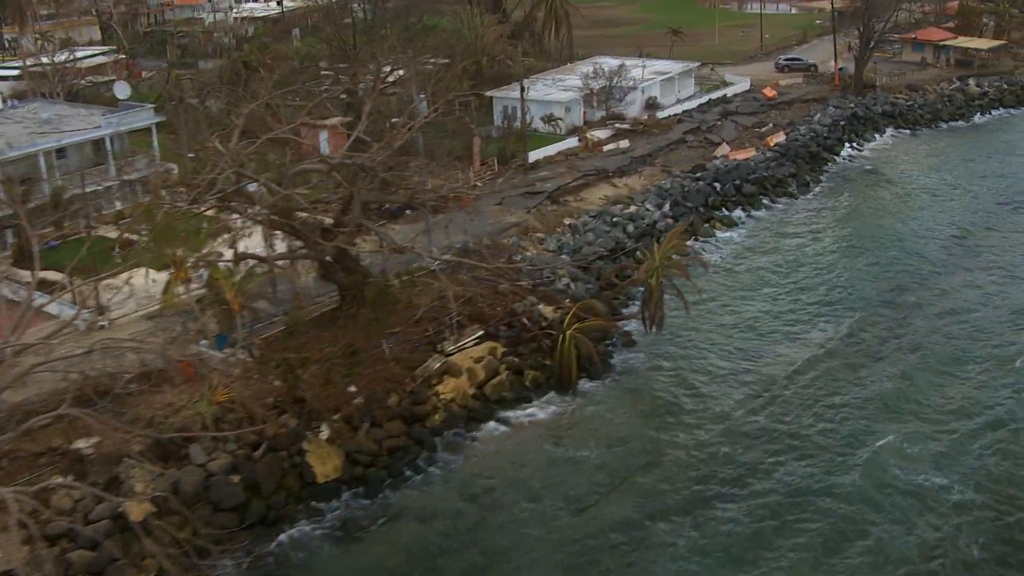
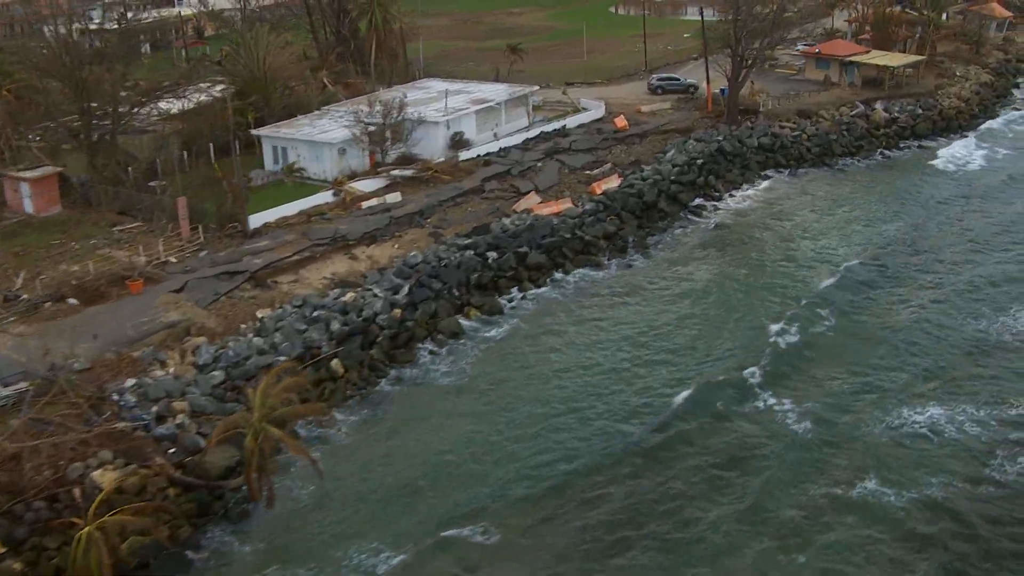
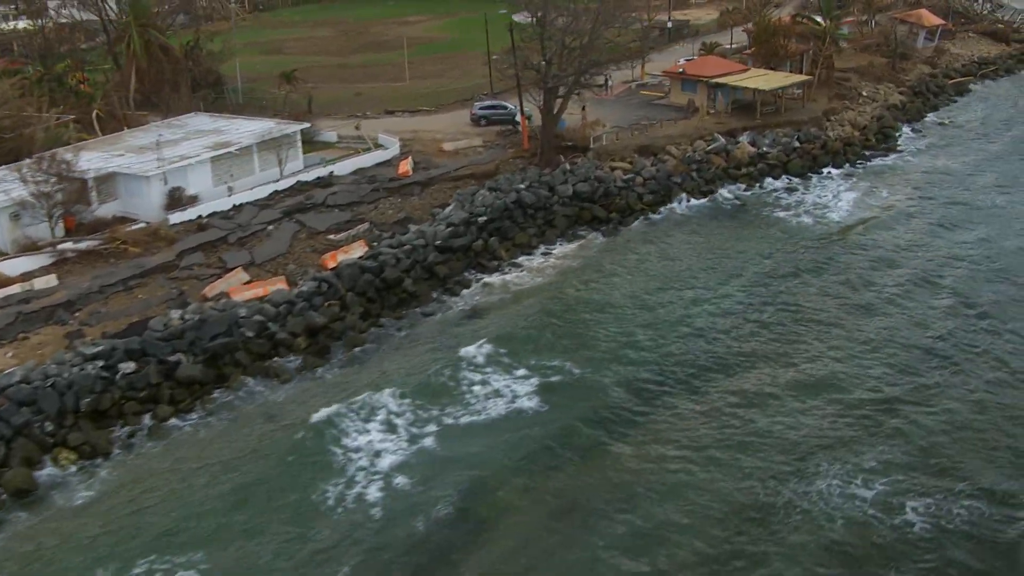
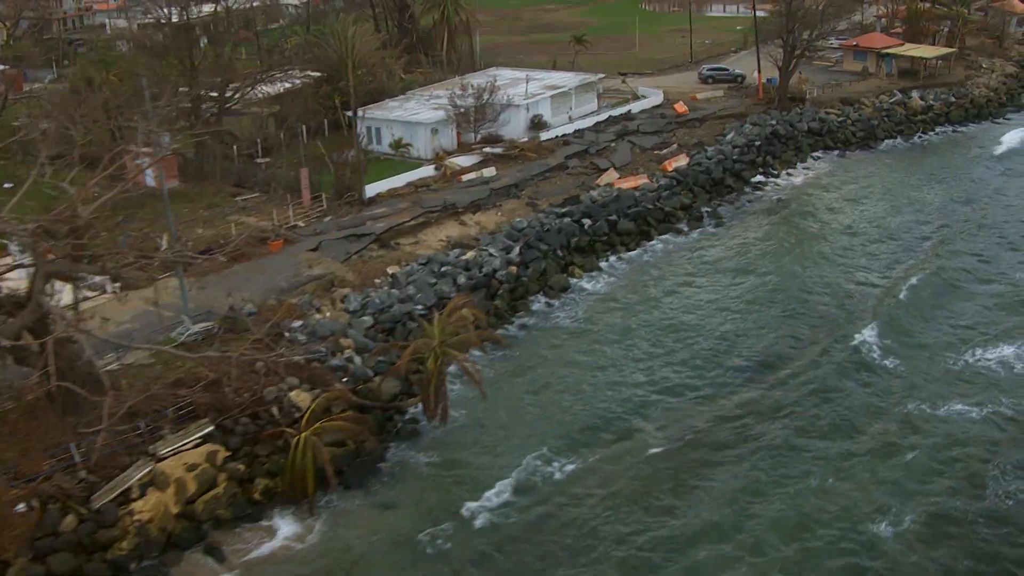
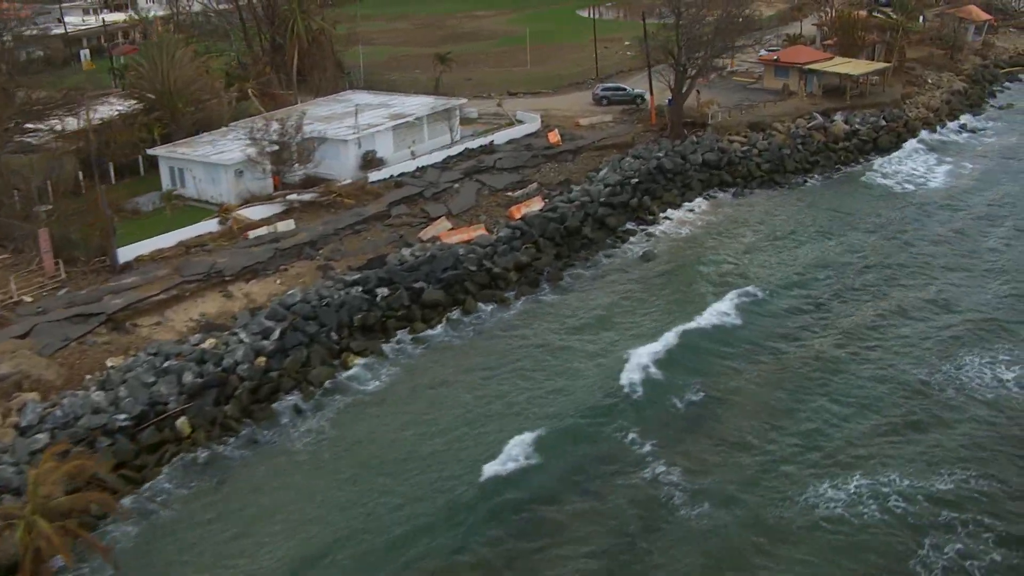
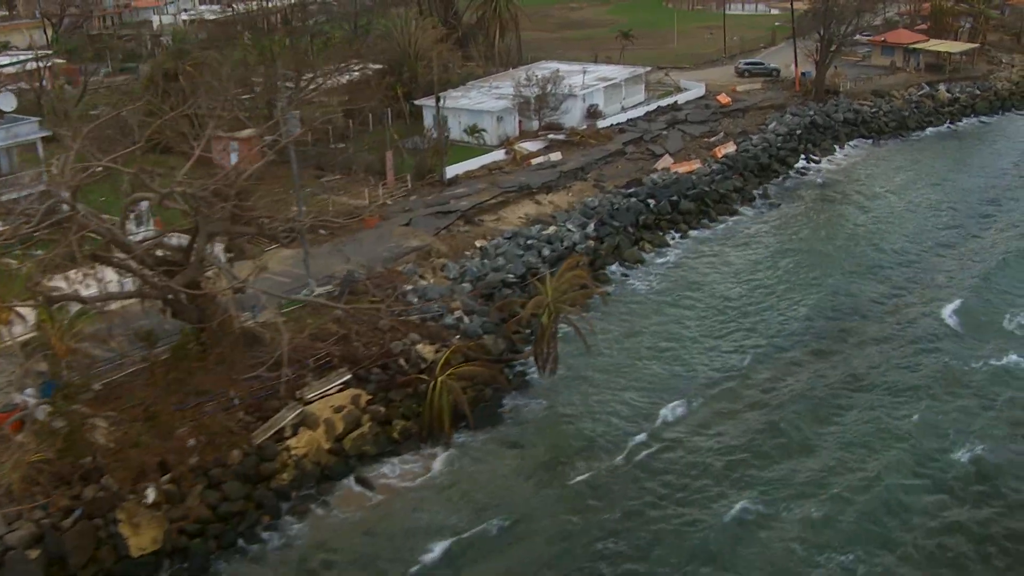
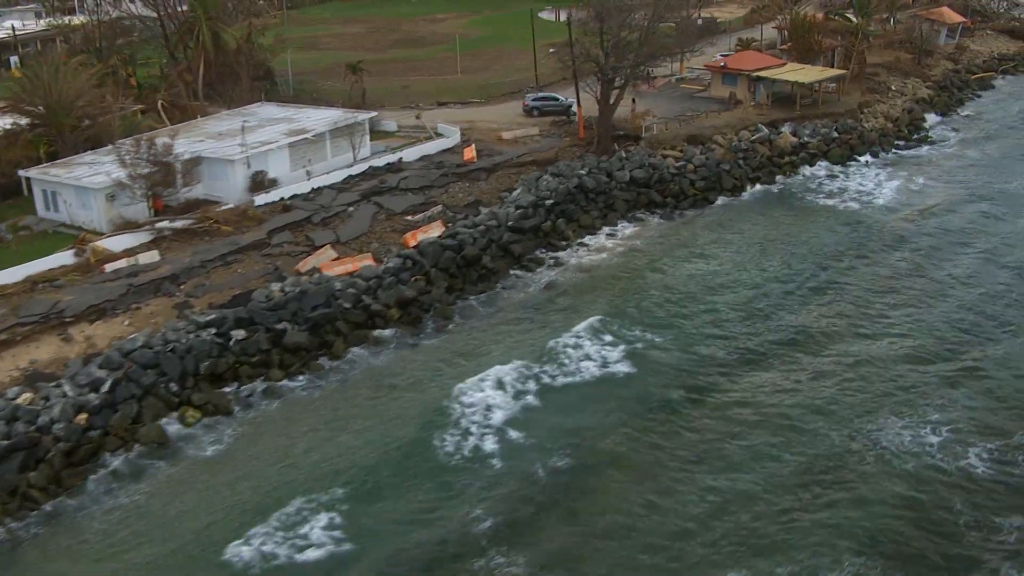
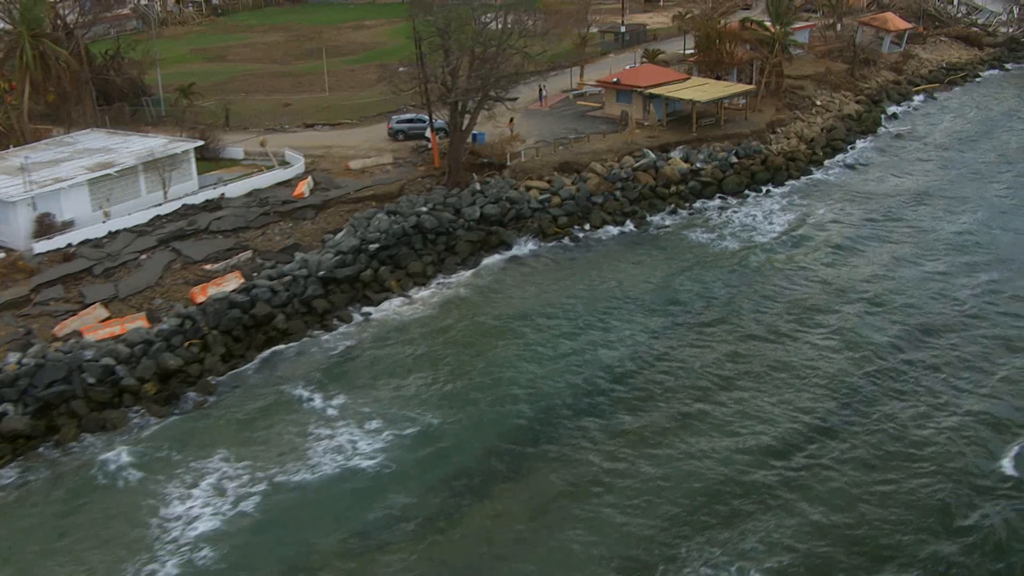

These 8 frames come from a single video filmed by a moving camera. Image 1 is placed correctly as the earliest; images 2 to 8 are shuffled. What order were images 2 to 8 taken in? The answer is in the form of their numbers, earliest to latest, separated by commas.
6, 4, 2, 5, 7, 3, 8
